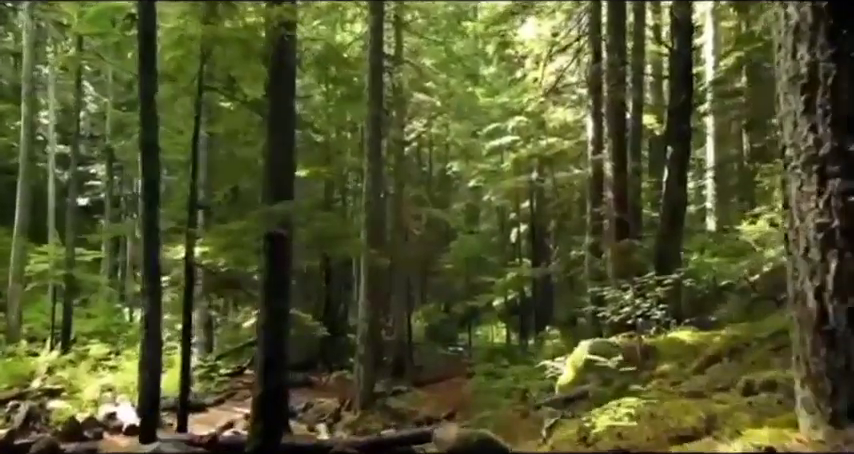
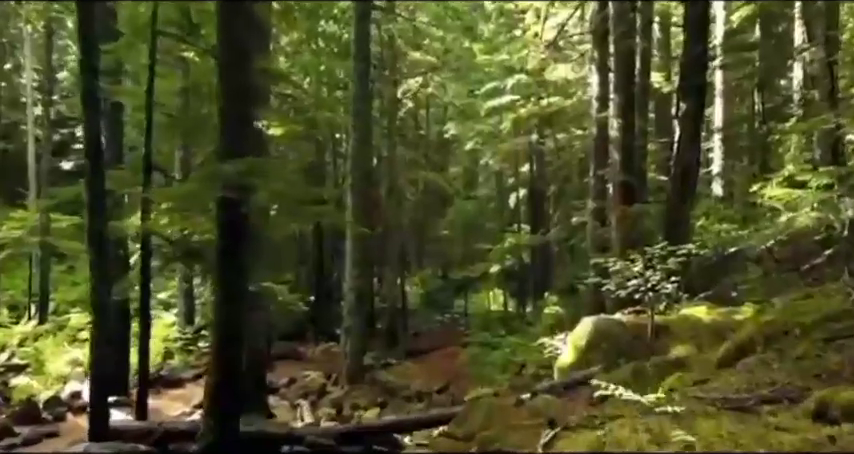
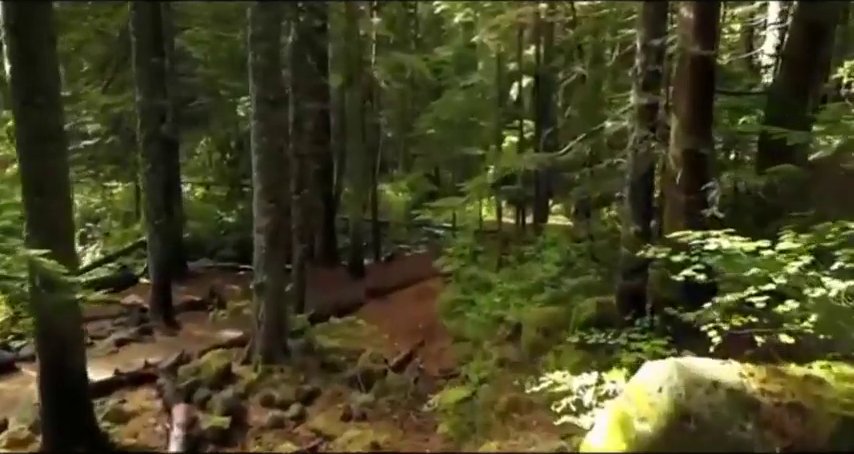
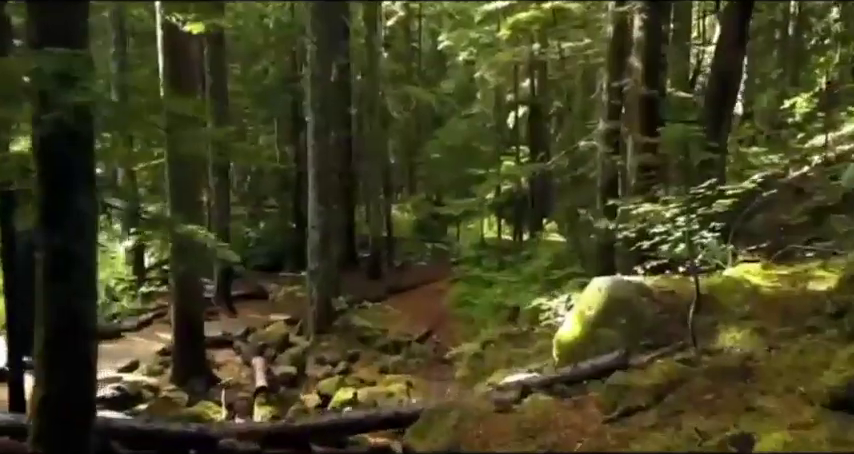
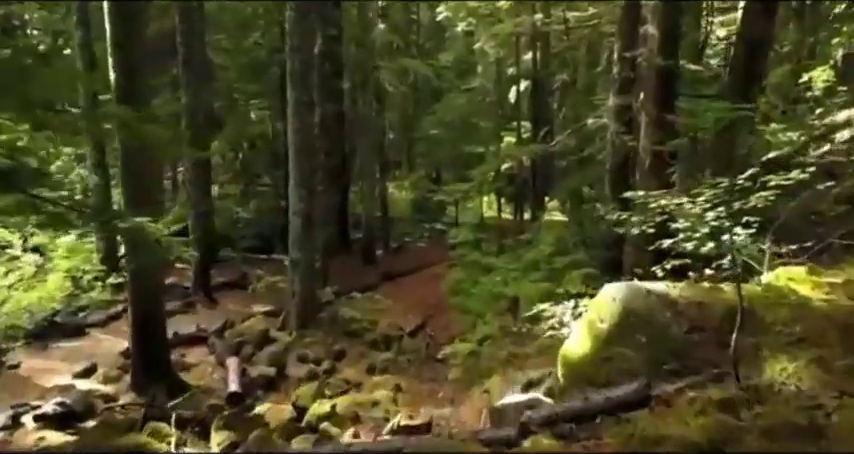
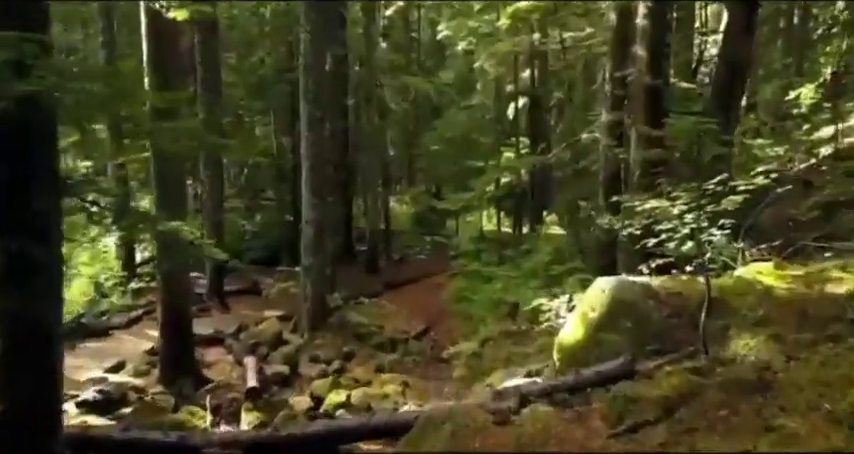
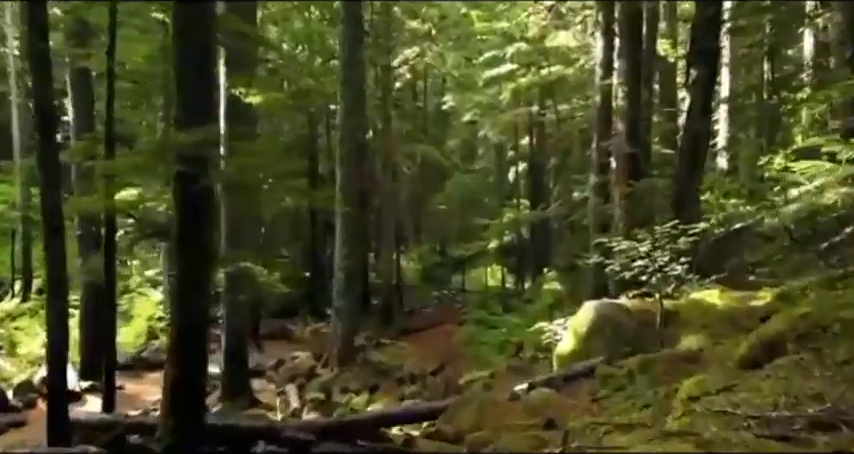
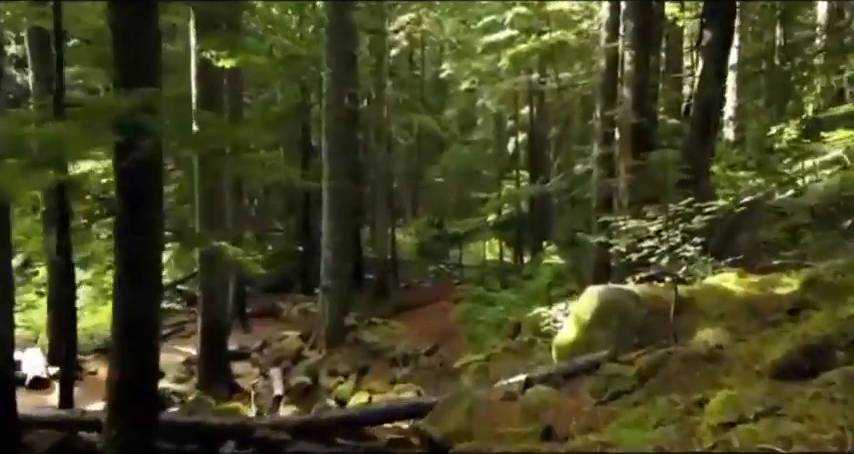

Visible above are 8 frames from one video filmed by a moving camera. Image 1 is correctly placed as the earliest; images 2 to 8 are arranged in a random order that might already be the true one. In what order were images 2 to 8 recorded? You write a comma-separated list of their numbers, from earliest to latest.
2, 7, 8, 4, 6, 5, 3
